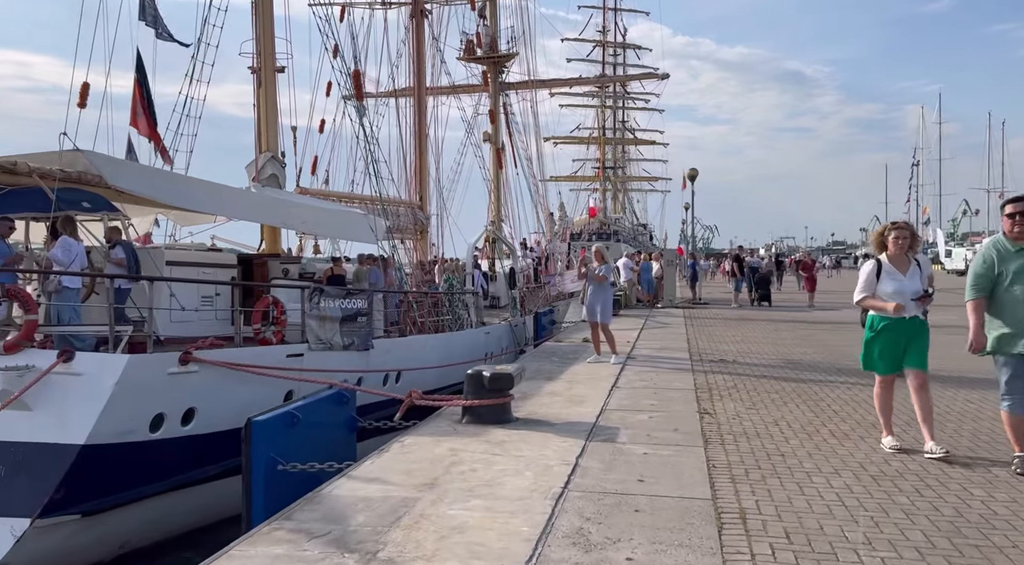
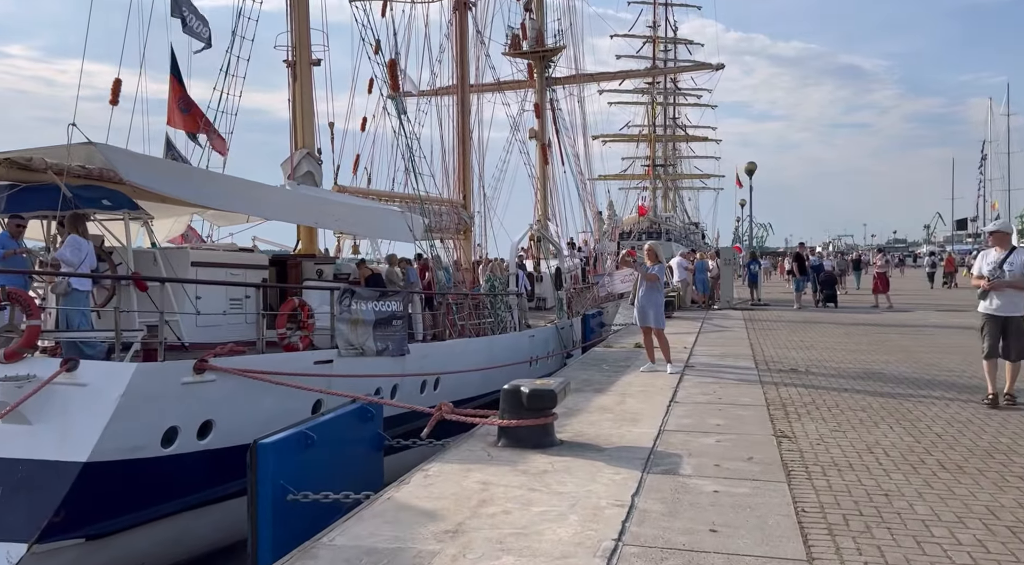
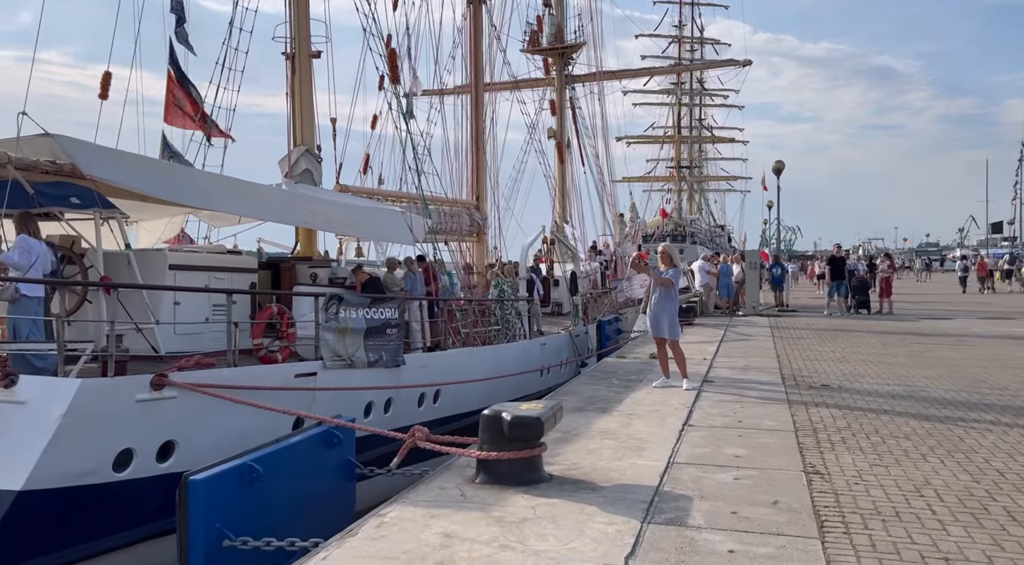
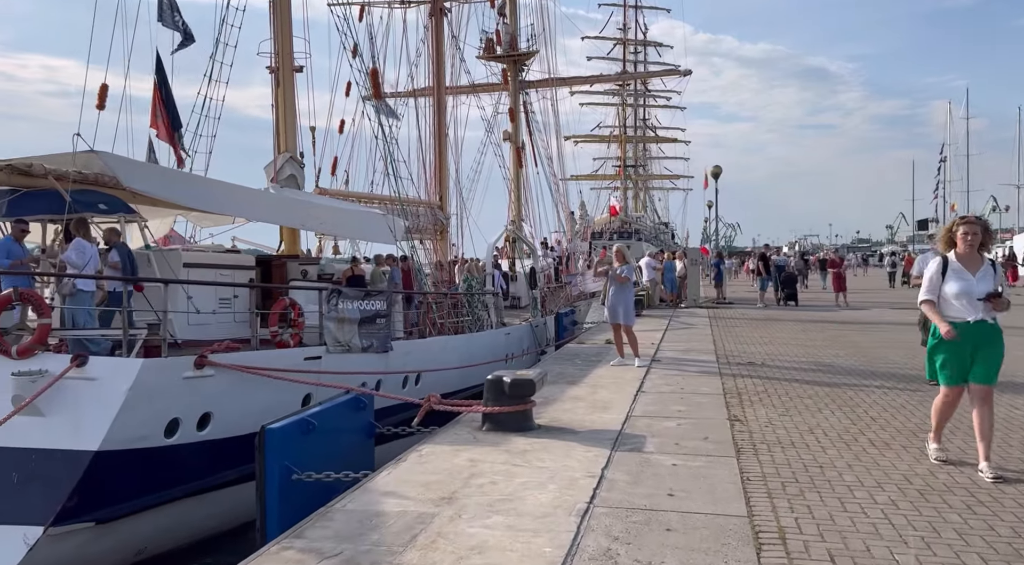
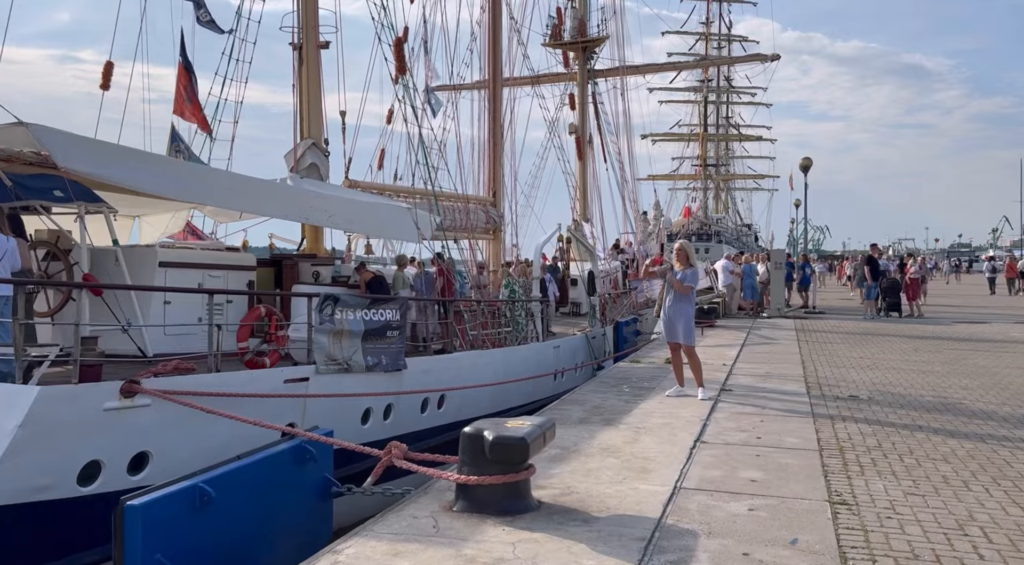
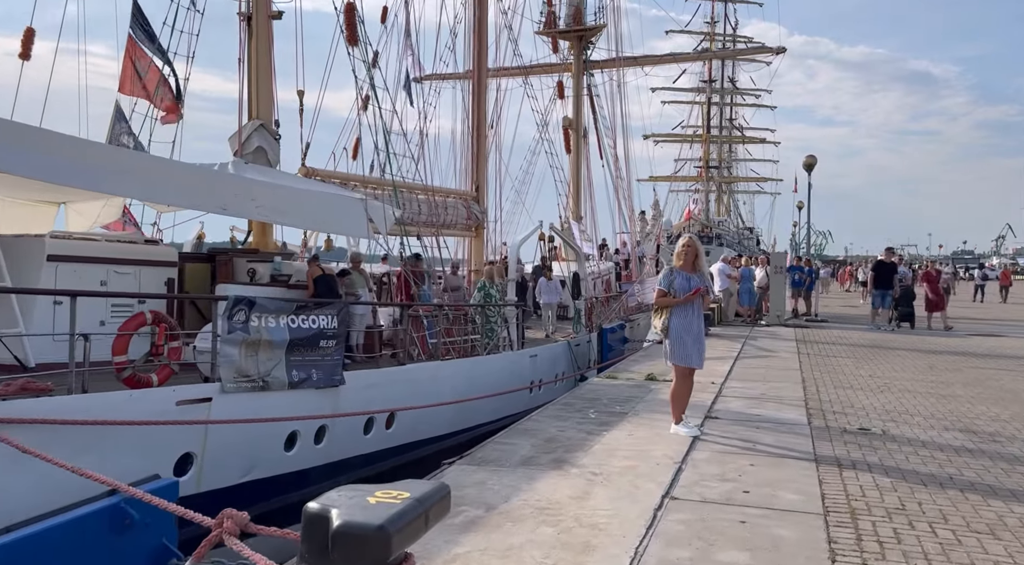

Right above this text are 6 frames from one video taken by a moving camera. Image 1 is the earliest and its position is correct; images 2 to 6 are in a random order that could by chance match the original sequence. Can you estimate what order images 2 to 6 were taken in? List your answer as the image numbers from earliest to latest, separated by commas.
4, 2, 3, 5, 6
